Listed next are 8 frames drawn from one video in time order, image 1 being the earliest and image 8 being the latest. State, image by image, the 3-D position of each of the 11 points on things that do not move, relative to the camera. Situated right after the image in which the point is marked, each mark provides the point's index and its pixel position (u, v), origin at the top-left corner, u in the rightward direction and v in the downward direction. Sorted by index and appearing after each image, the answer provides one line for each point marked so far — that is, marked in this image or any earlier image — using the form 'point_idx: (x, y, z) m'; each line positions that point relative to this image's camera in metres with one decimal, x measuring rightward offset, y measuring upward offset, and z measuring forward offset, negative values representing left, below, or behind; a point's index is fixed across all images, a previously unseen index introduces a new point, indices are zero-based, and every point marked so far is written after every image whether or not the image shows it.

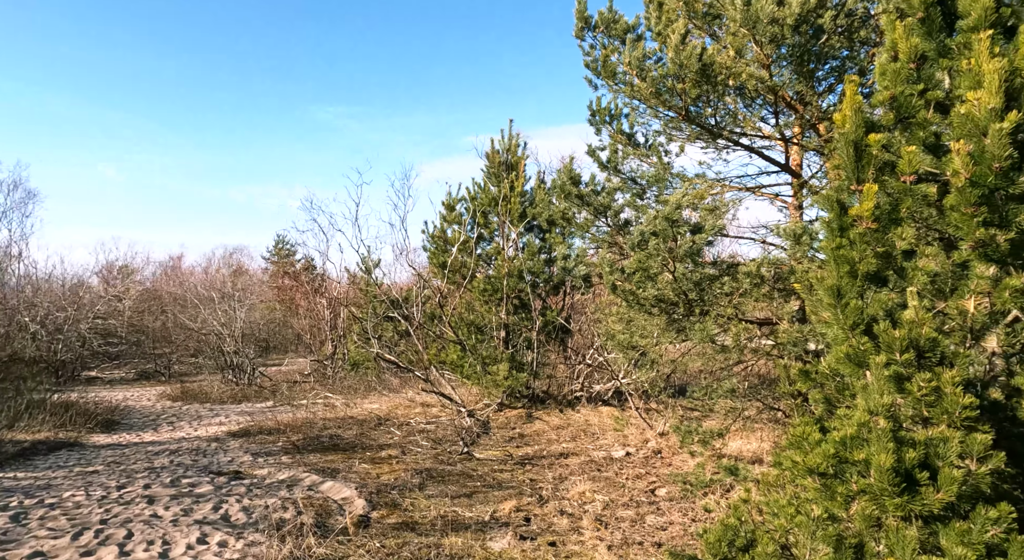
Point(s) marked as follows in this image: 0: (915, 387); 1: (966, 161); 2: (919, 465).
0: (+1.5, -0.4, +2.5) m
1: (+1.7, +0.5, +2.4) m
2: (+1.5, -0.7, +2.4) m
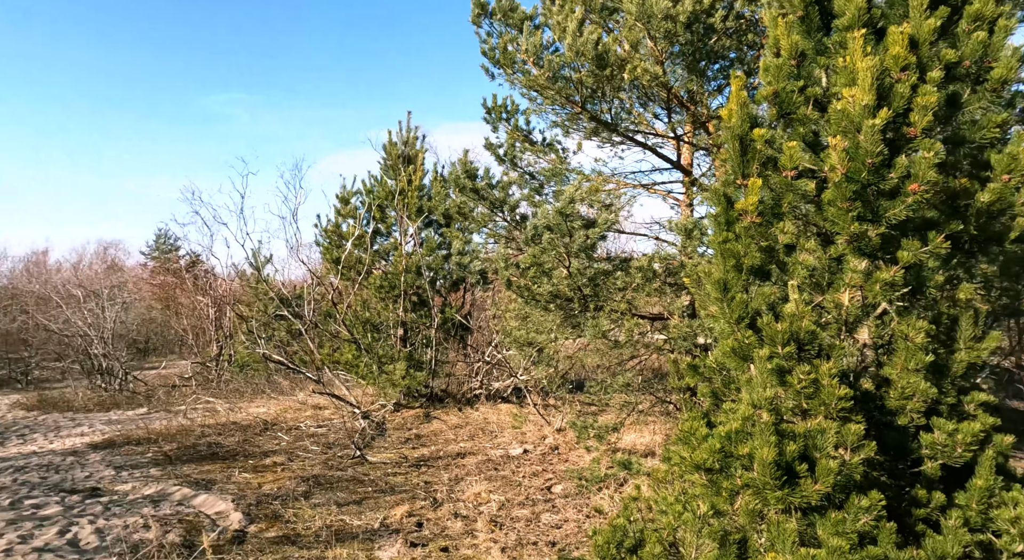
0: (+1.1, -0.4, +2.5) m
1: (+1.3, +0.5, +2.5) m
2: (+1.1, -0.7, +2.4) m
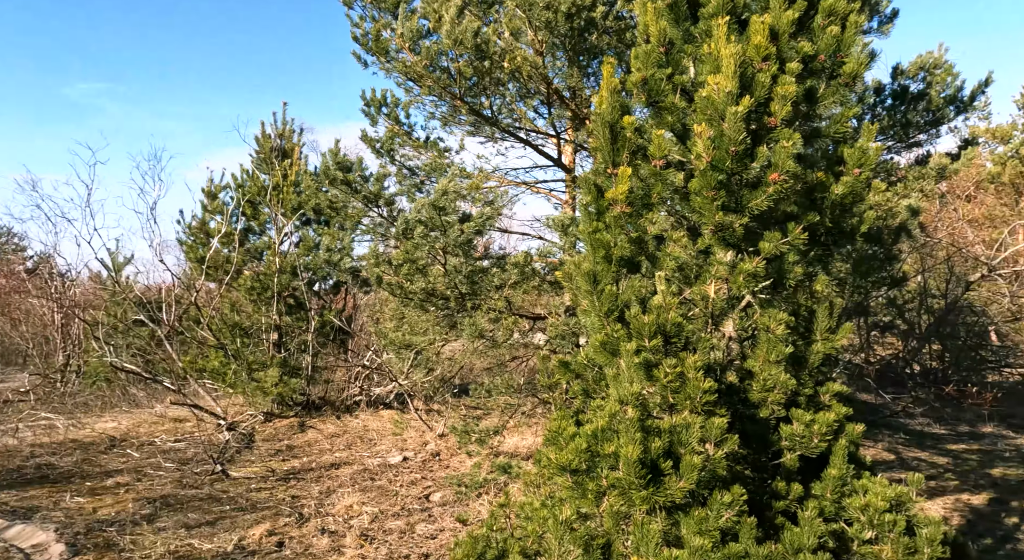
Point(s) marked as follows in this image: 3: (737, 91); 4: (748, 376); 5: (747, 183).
0: (+0.6, -0.3, +2.4) m
1: (+0.7, +0.5, +2.4) m
2: (+0.5, -0.6, +2.4) m
3: (+0.8, +0.7, +2.4) m
4: (+1.0, -0.4, +2.7) m
5: (+0.9, +0.4, +2.5) m
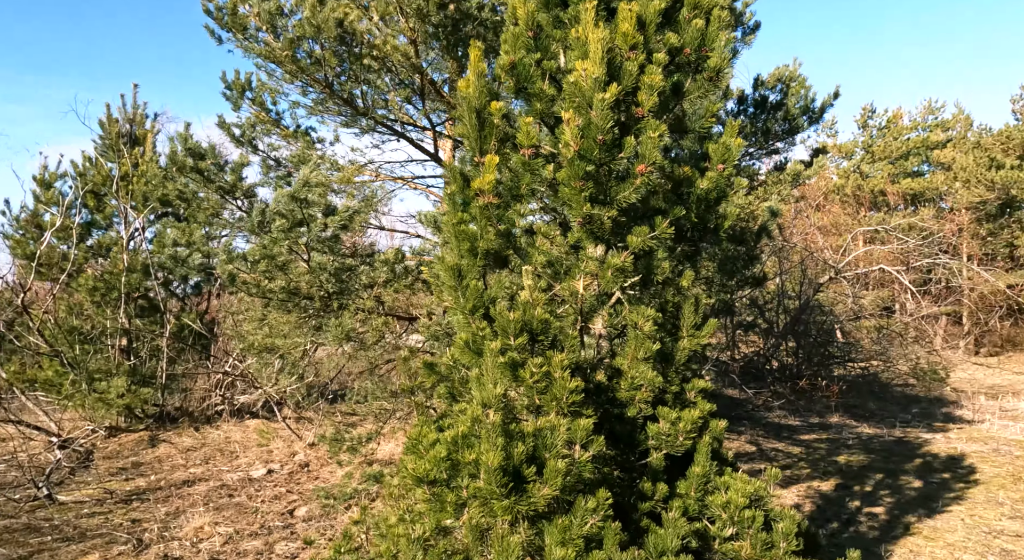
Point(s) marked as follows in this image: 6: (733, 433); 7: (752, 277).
0: (+0.1, -0.3, +2.3) m
1: (+0.2, +0.5, +2.4) m
2: (+0.1, -0.6, +2.2) m
3: (+0.3, +0.7, +2.3) m
4: (+0.4, -0.4, +2.7) m
5: (+0.4, +0.4, +2.4) m
6: (+2.8, -2.0, +8.4) m
7: (+1.9, 0.0, +5.2) m
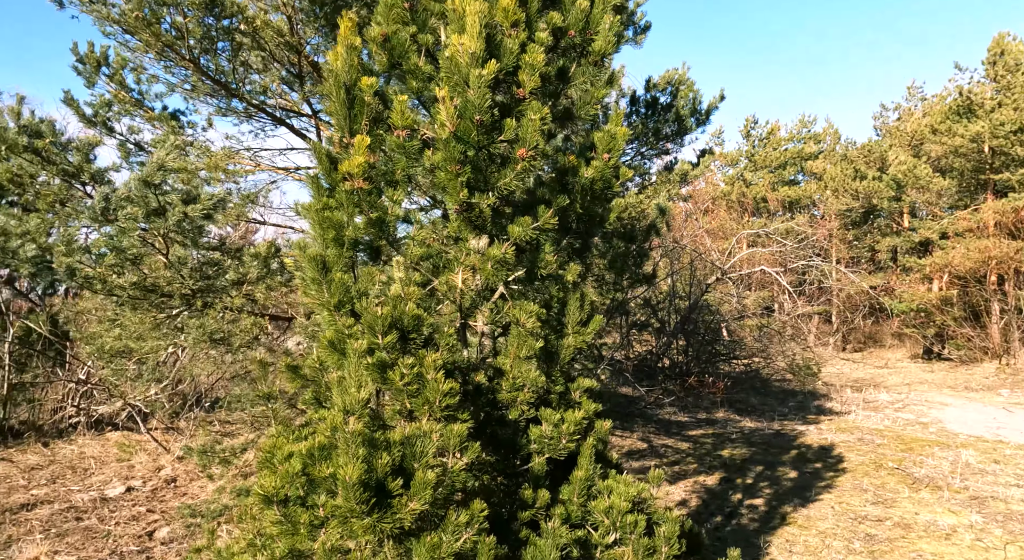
0: (-0.4, -0.3, +2.1) m
1: (-0.2, +0.5, +2.2) m
2: (-0.4, -0.6, +2.0) m
3: (-0.1, +0.7, +2.2) m
4: (0.0, -0.4, +2.5) m
5: (-0.1, +0.4, +2.3) m
6: (+1.5, -2.0, +8.6) m
7: (+1.1, 0.0, +5.2) m
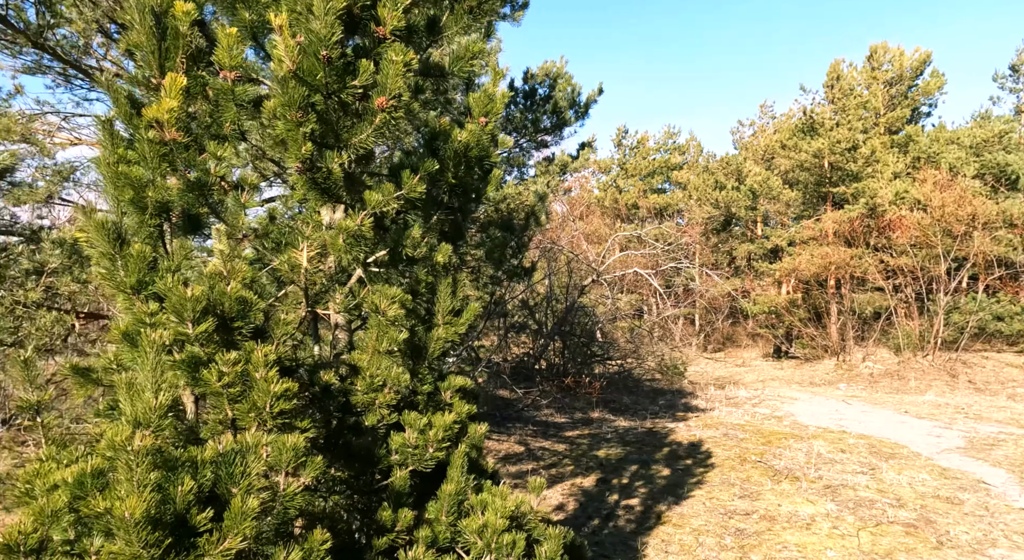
0: (-0.7, -0.2, +1.7) m
1: (-0.6, +0.6, +1.8) m
2: (-0.7, -0.5, +1.6) m
3: (-0.5, +0.8, +1.8) m
4: (-0.5, -0.3, +2.1) m
5: (-0.5, +0.5, +1.9) m
6: (-0.1, -2.0, +8.3) m
7: (+0.1, +0.1, +5.0) m
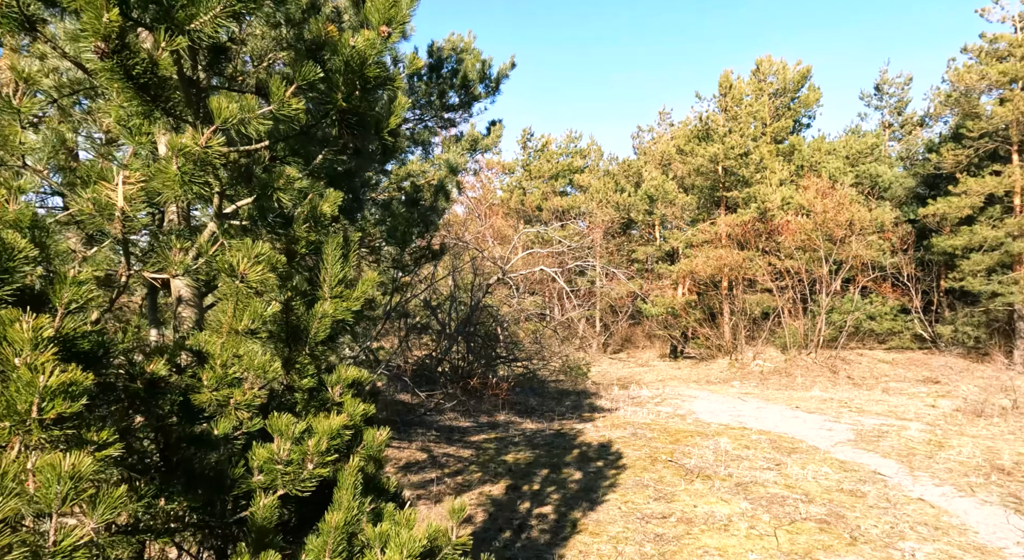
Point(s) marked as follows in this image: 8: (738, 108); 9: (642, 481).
0: (-0.9, -0.1, +1.0) m
1: (-0.7, +0.7, +1.2) m
2: (-0.9, -0.4, +1.0) m
3: (-0.6, +0.9, +1.2) m
4: (-0.7, -0.2, +1.5) m
5: (-0.6, +0.6, +1.3) m
6: (-1.3, -1.9, +7.7) m
7: (-0.6, +0.1, +4.5) m
8: (+6.9, +5.2, +19.8) m
9: (+1.2, -1.9, +6.1) m
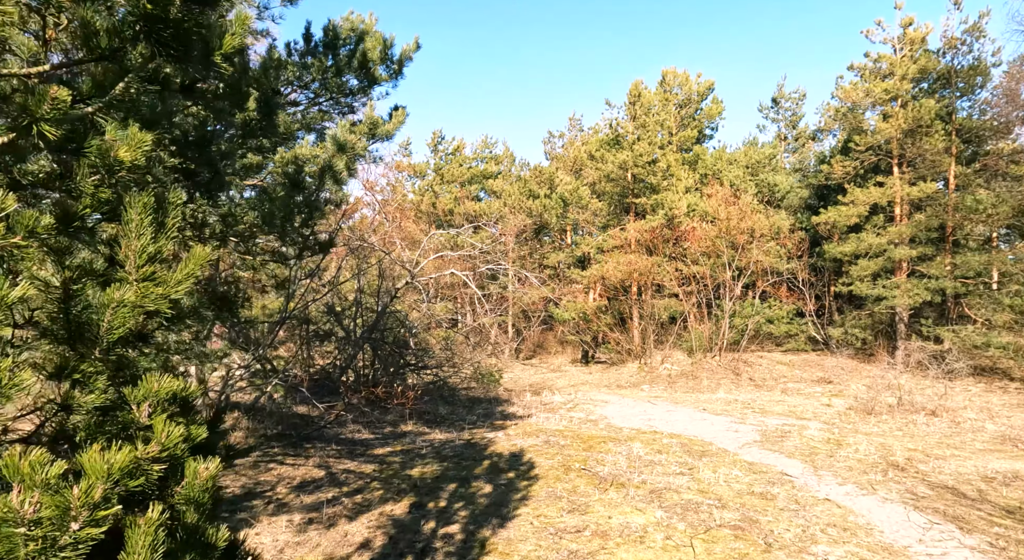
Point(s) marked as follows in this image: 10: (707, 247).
0: (-1.0, -0.1, +0.5) m
1: (-0.9, +0.8, +0.7) m
2: (-1.0, -0.4, +0.5) m
3: (-0.8, +1.0, +0.8) m
4: (-0.9, -0.2, +1.0) m
5: (-0.8, +0.6, +0.9) m
6: (-2.3, -1.9, +7.1) m
7: (-1.2, +0.2, +4.0) m
8: (+4.2, +5.1, +20.3) m
9: (+0.4, -1.9, +5.8) m
10: (+5.1, +0.9, +17.0) m
